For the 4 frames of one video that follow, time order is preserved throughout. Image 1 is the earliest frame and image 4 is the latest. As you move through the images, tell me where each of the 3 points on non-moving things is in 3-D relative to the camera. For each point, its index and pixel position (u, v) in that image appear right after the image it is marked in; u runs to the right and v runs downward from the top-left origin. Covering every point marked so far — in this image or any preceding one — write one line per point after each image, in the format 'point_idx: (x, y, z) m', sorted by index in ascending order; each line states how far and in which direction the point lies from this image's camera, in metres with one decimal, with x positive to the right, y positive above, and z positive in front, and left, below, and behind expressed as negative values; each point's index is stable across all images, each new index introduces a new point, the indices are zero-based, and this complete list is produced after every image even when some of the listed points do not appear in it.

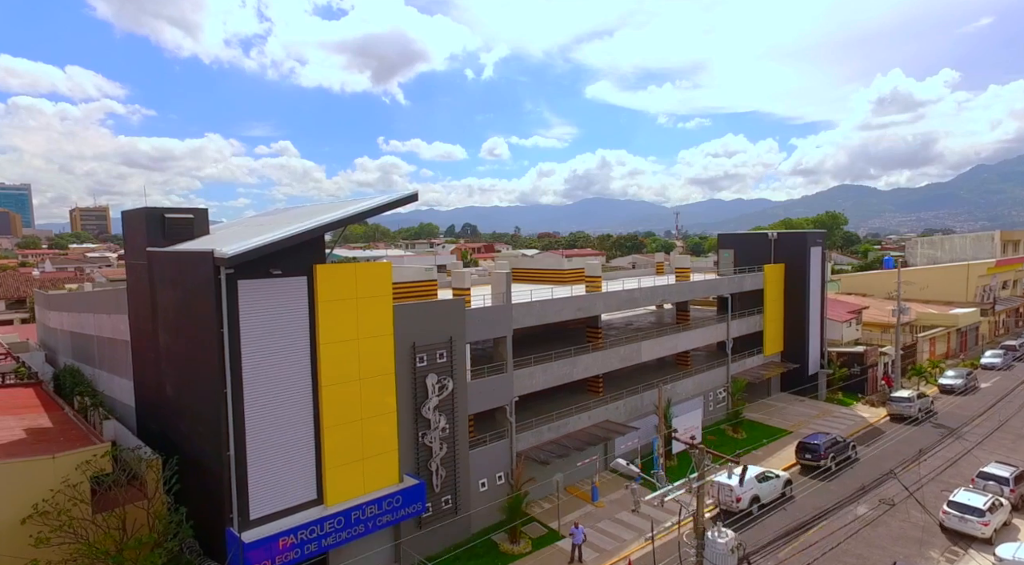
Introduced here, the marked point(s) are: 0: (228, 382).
0: (-8.5, -3.0, +18.4) m
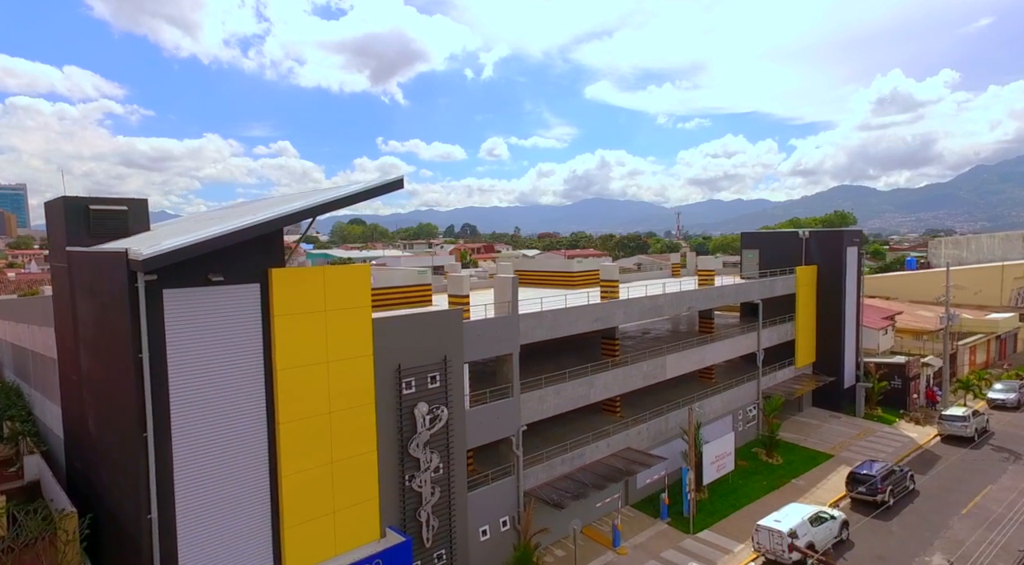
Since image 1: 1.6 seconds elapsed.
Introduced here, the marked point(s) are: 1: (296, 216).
0: (-8.2, -3.2, +14.0) m
1: (-5.5, +1.8, +16.0) m
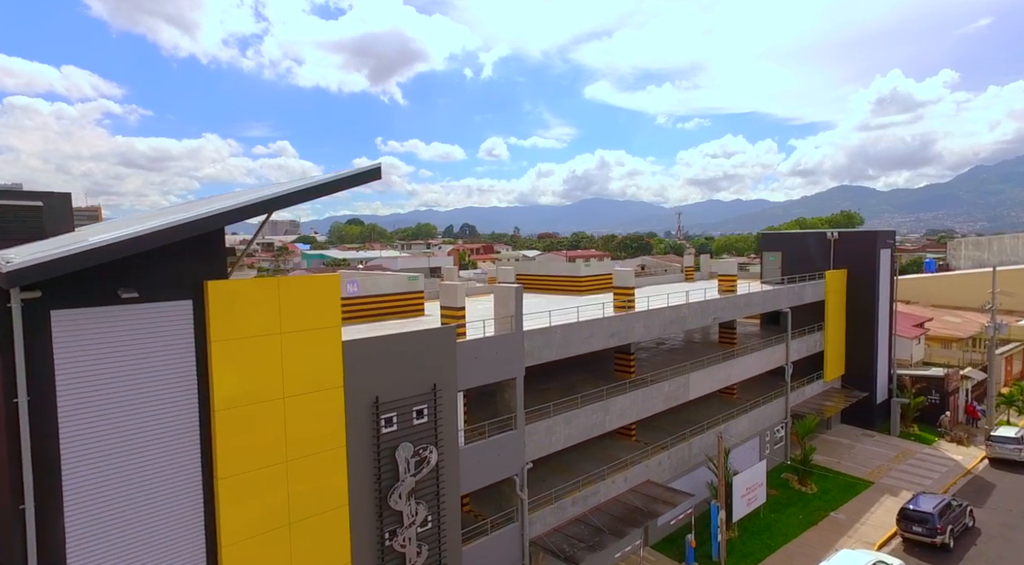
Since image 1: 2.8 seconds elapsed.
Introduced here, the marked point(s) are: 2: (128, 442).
0: (-8.1, -3.5, +10.5) m
1: (-5.4, +1.4, +12.4) m
2: (-7.1, -2.9, +11.5) m
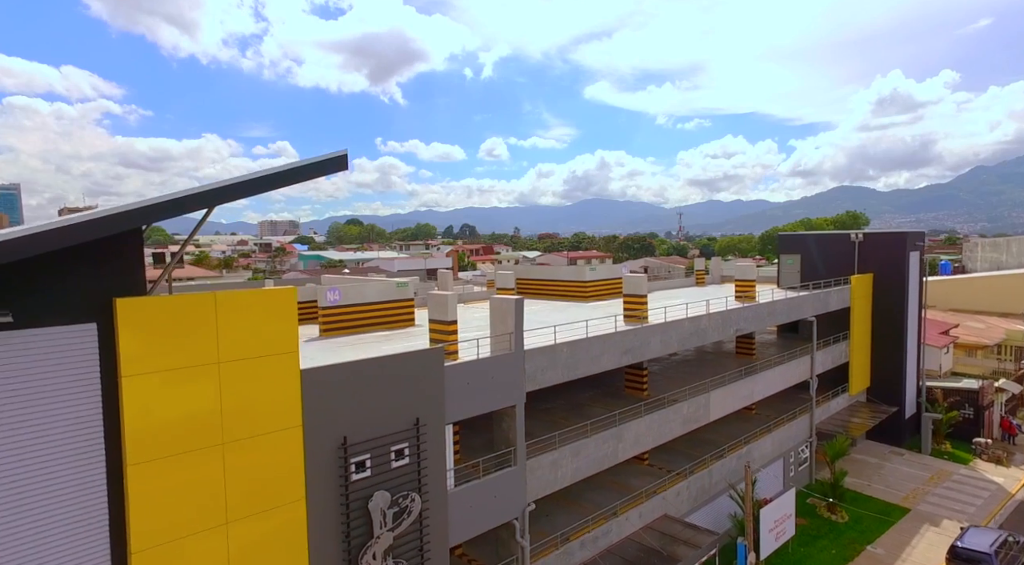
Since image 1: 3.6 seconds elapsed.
0: (-8.2, -3.8, +7.7) m
1: (-5.4, +1.2, +9.7) m
2: (-7.1, -3.2, +8.7) m
